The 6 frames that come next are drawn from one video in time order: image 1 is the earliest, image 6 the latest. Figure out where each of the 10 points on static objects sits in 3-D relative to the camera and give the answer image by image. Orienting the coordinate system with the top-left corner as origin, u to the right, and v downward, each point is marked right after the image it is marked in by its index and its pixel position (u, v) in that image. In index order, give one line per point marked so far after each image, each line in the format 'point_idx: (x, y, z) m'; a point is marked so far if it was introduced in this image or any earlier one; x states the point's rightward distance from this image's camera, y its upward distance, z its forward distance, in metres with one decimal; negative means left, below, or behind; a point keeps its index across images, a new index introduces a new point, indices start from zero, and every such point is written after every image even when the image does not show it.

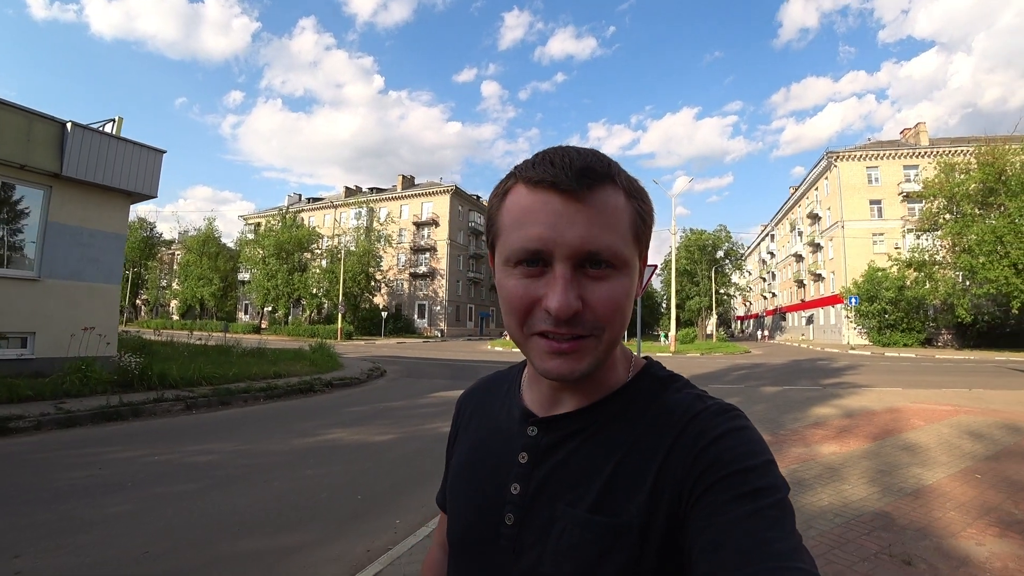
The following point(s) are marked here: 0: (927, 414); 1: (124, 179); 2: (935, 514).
0: (+5.9, -1.7, +7.4) m
1: (-8.7, +2.5, +11.9) m
2: (+2.9, -1.5, +3.6) m
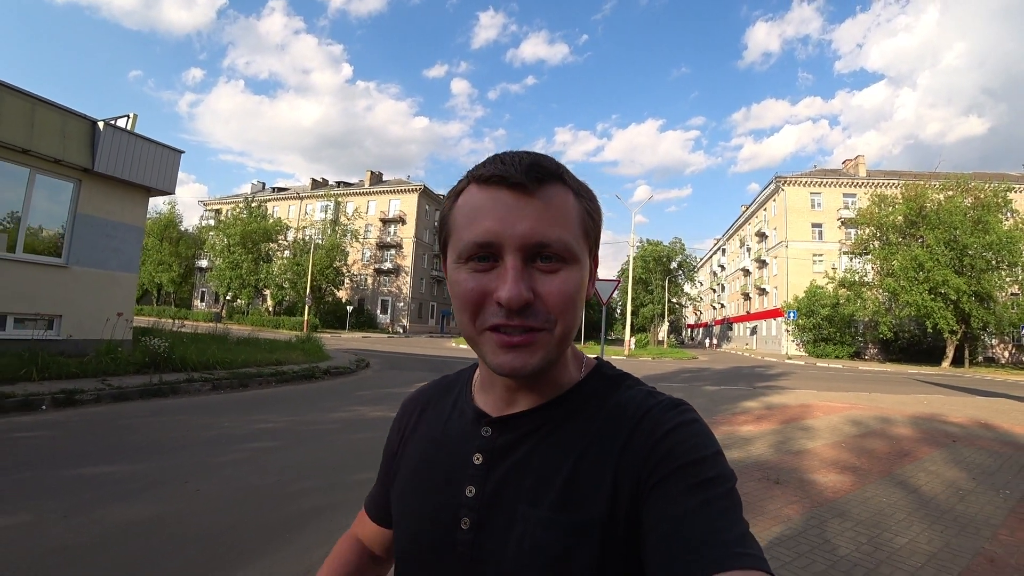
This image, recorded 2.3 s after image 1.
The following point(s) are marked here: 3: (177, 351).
0: (+5.7, -2.2, +9.5) m
1: (-8.9, +2.7, +12.9) m
2: (+3.1, -1.8, +5.5) m
3: (-7.5, -1.4, +11.8) m
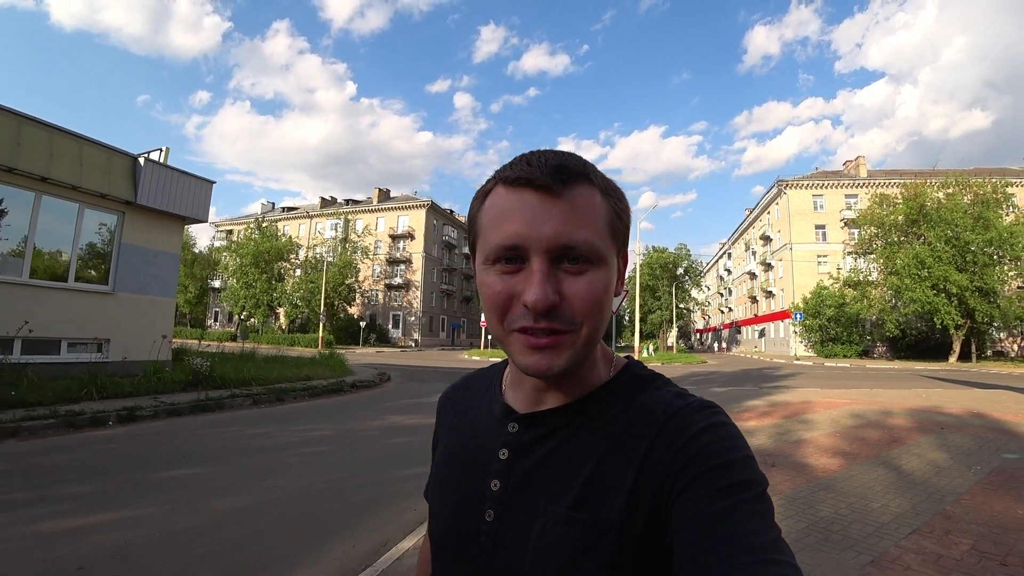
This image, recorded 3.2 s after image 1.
0: (+6.1, -2.2, +10.1) m
1: (-8.6, +2.1, +13.9) m
2: (+3.4, -1.9, +6.2) m
3: (-7.1, -2.0, +12.6) m
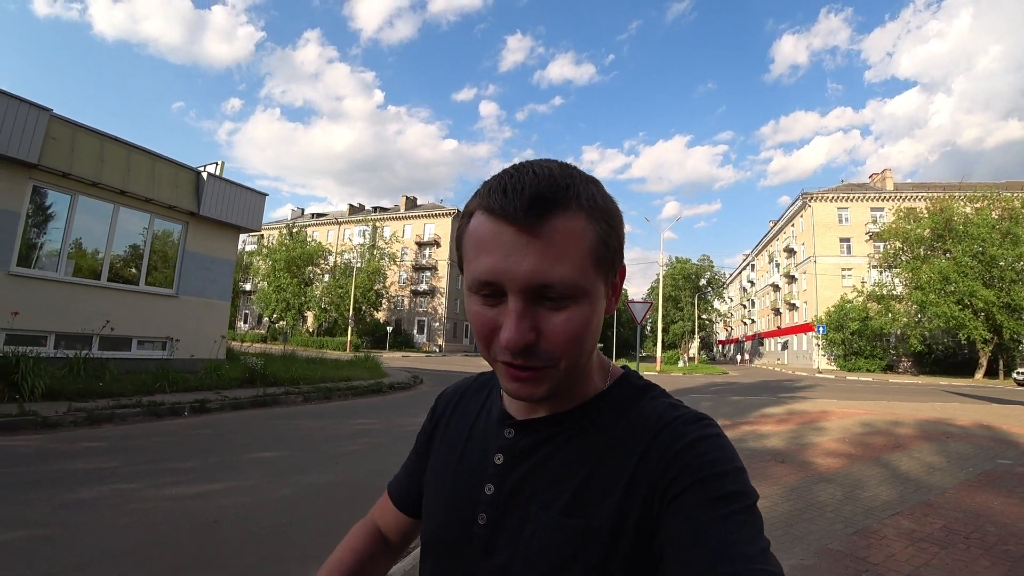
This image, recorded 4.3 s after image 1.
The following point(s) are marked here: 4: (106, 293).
0: (+6.8, -2.5, +10.7) m
1: (-7.8, +2.0, +15.0) m
2: (+3.9, -2.1, +6.8) m
3: (-6.4, -2.1, +13.7) m
4: (-9.4, -0.1, +12.2) m
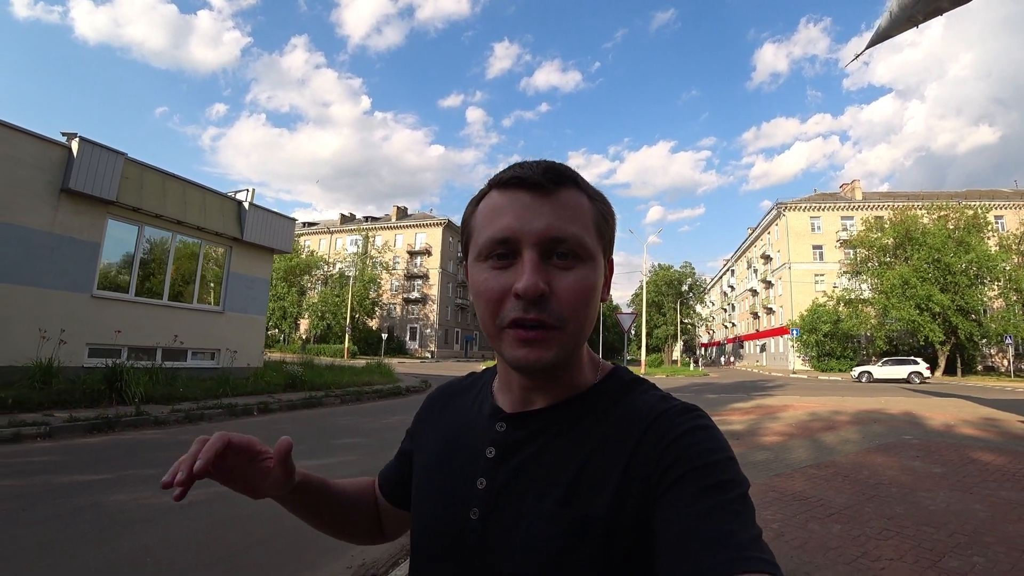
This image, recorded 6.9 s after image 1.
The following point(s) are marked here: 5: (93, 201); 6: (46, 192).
0: (+7.1, -2.9, +12.8) m
1: (-7.6, +1.5, +16.9) m
2: (+4.3, -2.5, +8.9) m
3: (-6.2, -2.6, +15.6) m
4: (-9.2, -0.6, +14.0) m
5: (-9.8, +2.0, +12.3) m
6: (-10.2, +2.1, +11.5) m
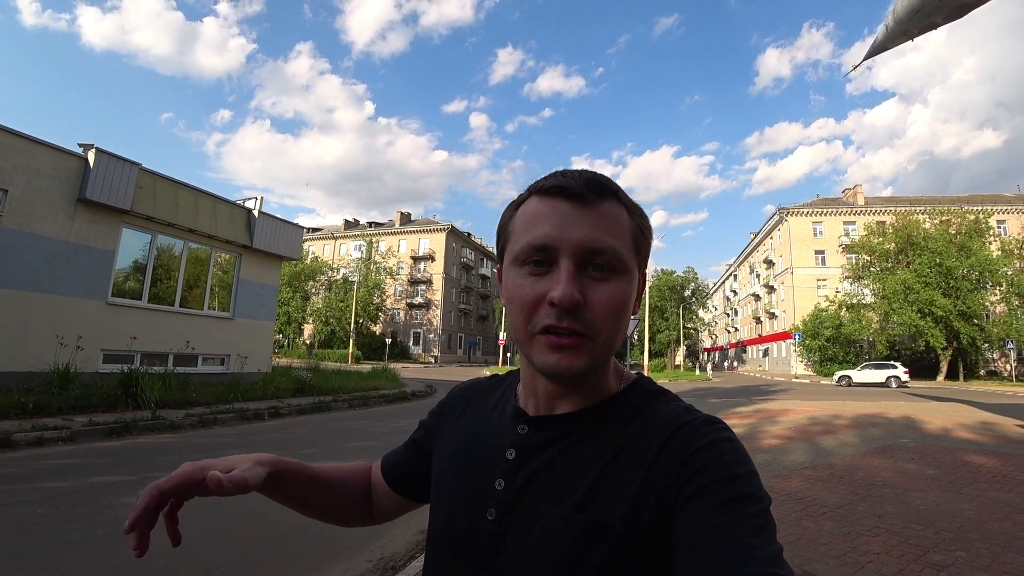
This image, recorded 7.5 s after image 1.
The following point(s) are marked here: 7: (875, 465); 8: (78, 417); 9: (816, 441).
0: (+7.2, -3.0, +13.0) m
1: (-7.5, +1.3, +17.2) m
2: (+4.3, -2.6, +9.2) m
3: (-6.0, -2.8, +15.8) m
4: (-9.0, -0.8, +14.3) m
5: (-9.7, +1.9, +12.6) m
6: (-10.1, +1.9, +11.8) m
7: (+4.7, -2.3, +6.8) m
8: (-7.8, -2.3, +9.4) m
9: (+5.1, -2.6, +8.8) m
